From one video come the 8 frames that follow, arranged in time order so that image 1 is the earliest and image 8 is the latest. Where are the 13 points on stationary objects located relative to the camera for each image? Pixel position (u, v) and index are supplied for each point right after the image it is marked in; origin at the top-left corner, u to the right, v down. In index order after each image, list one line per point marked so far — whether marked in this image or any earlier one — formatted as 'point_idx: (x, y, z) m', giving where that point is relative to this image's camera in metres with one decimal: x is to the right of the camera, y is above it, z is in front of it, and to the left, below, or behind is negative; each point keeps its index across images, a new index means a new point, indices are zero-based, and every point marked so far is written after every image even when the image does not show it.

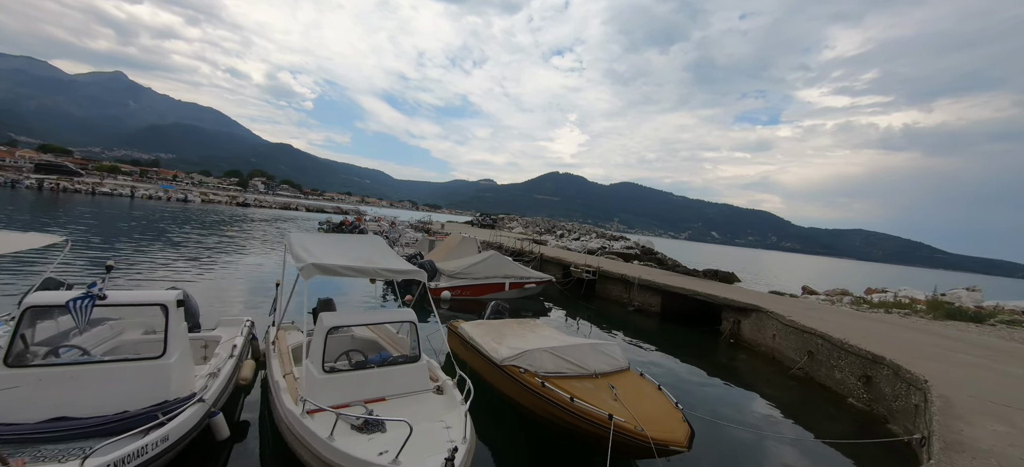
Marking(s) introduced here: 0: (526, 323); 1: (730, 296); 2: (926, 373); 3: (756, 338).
0: (+0.3, -1.9, +7.9) m
1: (+6.5, -1.9, +11.1) m
2: (+6.3, -2.1, +5.7) m
3: (+6.3, -2.7, +9.7) m
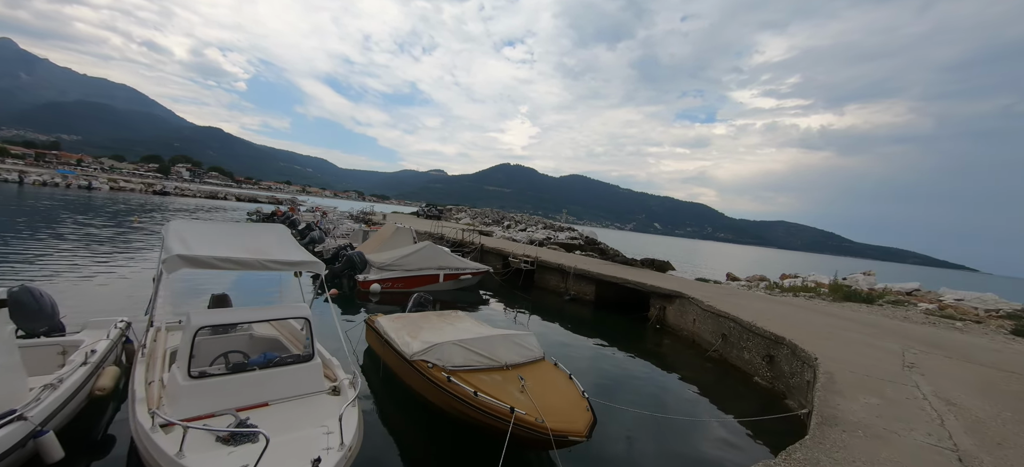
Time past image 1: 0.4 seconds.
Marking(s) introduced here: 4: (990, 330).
0: (-1.3, -1.7, +7.5) m
1: (+4.4, -1.5, +11.4) m
2: (+4.9, -1.9, +6.0) m
3: (+4.4, -2.4, +10.0) m
4: (+10.5, -2.1, +8.2) m
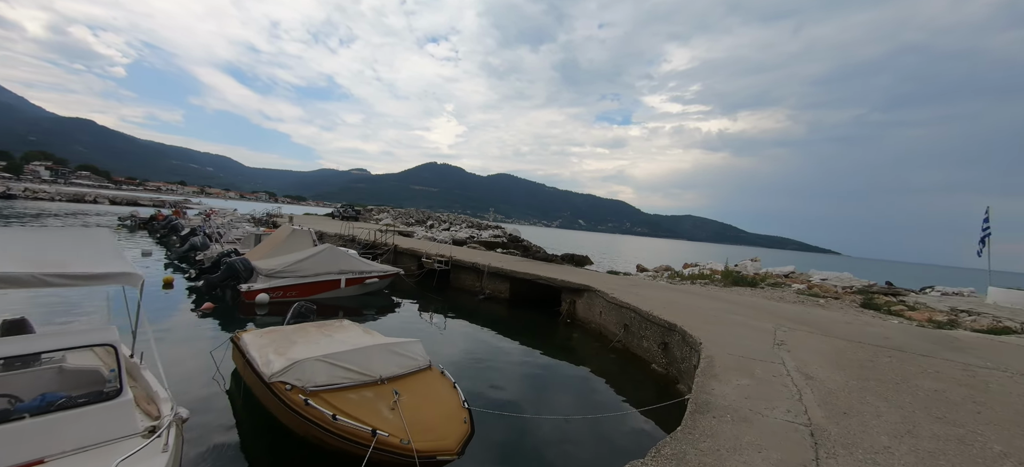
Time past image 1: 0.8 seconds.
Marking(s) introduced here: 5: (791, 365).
0: (-3.3, -1.6, +6.6) m
1: (+1.7, -1.3, +11.4) m
2: (+3.2, -1.7, +6.2) m
3: (+2.0, -2.2, +10.0) m
4: (+8.3, -1.8, +9.3) m
5: (+3.7, -1.7, +4.9) m
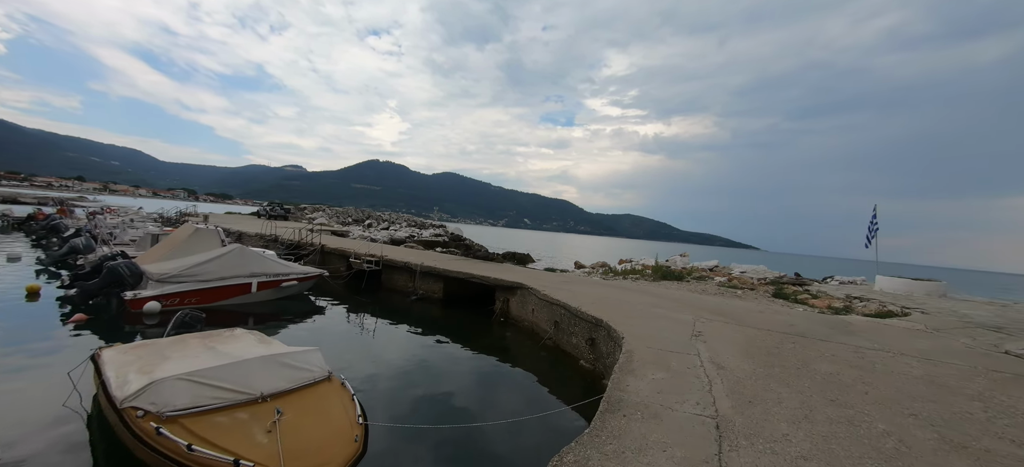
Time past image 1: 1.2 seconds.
0: (-4.5, -1.6, +5.6) m
1: (-0.2, -1.2, +11.1) m
2: (+1.9, -1.6, +6.1) m
3: (+0.2, -2.1, +9.8) m
4: (+6.5, -1.6, +9.9) m
5: (+2.6, -1.6, +4.9) m
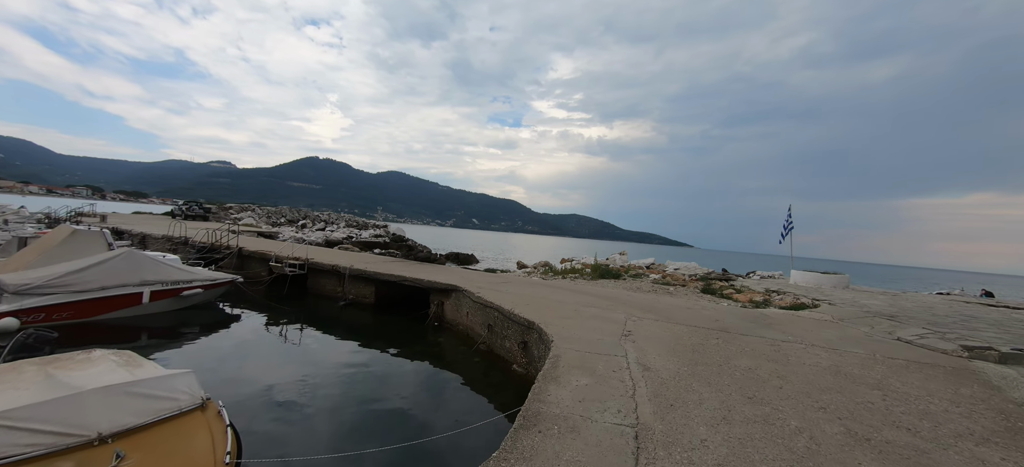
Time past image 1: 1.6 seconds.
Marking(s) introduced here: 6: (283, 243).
0: (-5.6, -1.6, +4.6) m
1: (-2.0, -1.2, +10.6) m
2: (+0.7, -1.5, +5.9) m
3: (-1.4, -2.1, +9.3) m
4: (+4.8, -1.6, +10.2) m
5: (+1.5, -1.6, +4.8) m
6: (-10.9, -0.4, +17.6) m
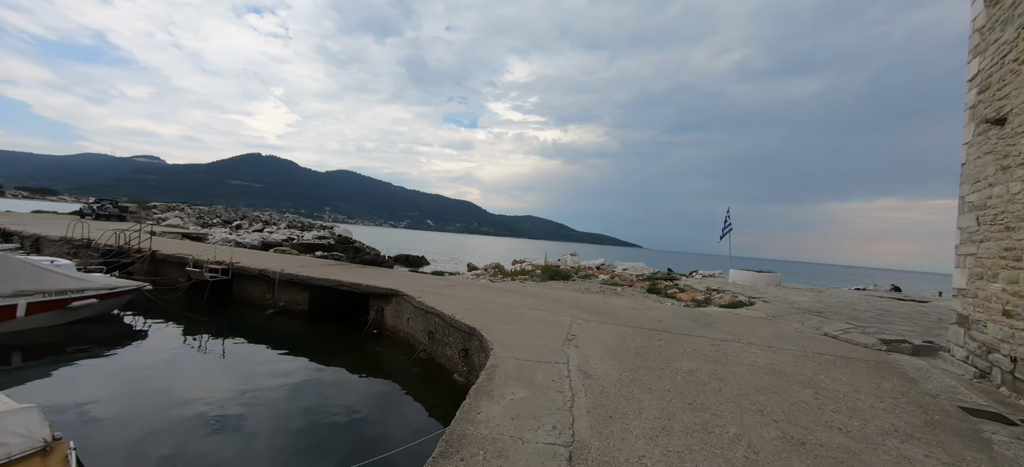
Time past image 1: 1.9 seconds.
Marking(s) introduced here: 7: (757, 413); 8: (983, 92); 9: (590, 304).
0: (-6.3, -1.6, +3.5) m
1: (-3.5, -1.3, +9.9) m
2: (-0.2, -1.5, +5.5) m
3: (-2.7, -2.1, +8.7) m
4: (+3.4, -1.6, +10.3) m
5: (+0.8, -1.6, +4.5) m
6: (-13.0, -0.5, +15.9) m
7: (+2.2, -1.6, +3.4) m
8: (+6.3, +1.9, +5.0) m
9: (+1.7, -1.5, +8.0) m
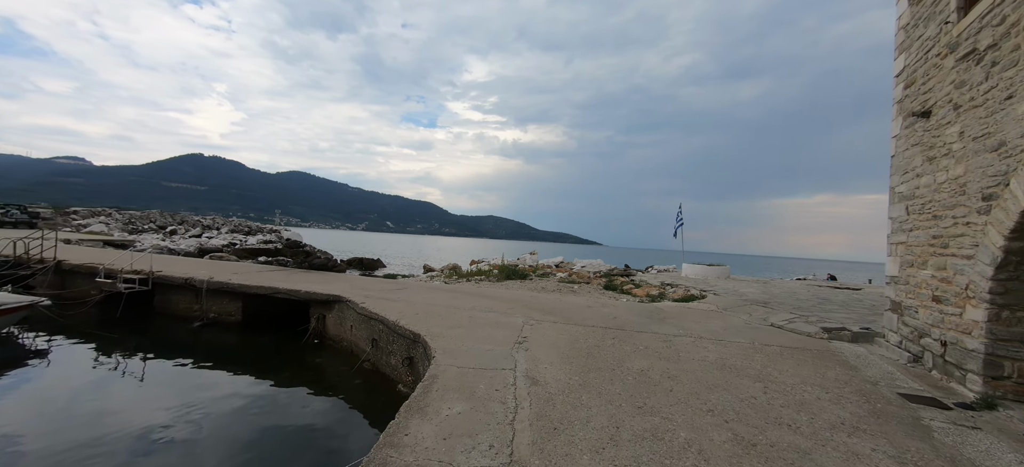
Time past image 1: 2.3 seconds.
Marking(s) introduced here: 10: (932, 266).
0: (-6.8, -1.7, +2.5) m
1: (-4.6, -1.3, +9.1) m
2: (-0.9, -1.5, +5.1) m
3: (-3.7, -2.1, +8.0) m
4: (+2.2, -1.5, +10.2) m
5: (+0.1, -1.5, +4.2) m
6: (-14.7, -0.7, +14.1) m
7: (+1.7, -1.6, +3.2) m
8: (+5.5, +2.0, +5.2) m
9: (+0.7, -1.4, +7.7) m
10: (+5.0, -0.4, +4.4) m
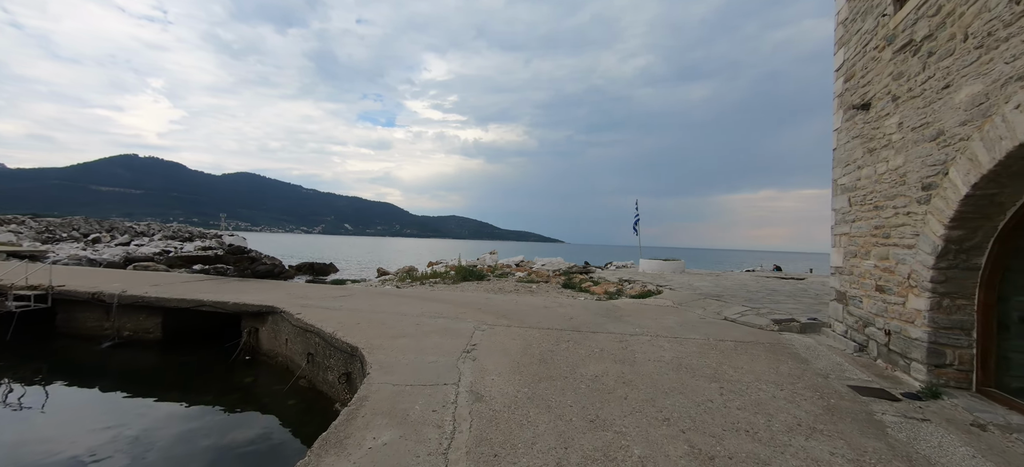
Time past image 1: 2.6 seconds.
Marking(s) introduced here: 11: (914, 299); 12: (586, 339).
0: (-7.2, -1.8, +1.4) m
1: (-5.6, -1.4, +8.2) m
2: (-1.6, -1.5, +4.6) m
3: (-4.6, -2.2, +7.2) m
4: (+1.0, -1.4, +10.0) m
5: (-0.5, -1.5, +3.8) m
6: (-16.2, -1.1, +12.3) m
7: (+1.2, -1.5, +2.9) m
8: (+4.7, +2.2, +5.3) m
9: (-0.2, -1.4, +7.3) m
10: (+4.4, -0.3, +4.5) m
11: (+4.1, -0.7, +3.8) m
12: (+1.0, -1.5, +5.2) m
